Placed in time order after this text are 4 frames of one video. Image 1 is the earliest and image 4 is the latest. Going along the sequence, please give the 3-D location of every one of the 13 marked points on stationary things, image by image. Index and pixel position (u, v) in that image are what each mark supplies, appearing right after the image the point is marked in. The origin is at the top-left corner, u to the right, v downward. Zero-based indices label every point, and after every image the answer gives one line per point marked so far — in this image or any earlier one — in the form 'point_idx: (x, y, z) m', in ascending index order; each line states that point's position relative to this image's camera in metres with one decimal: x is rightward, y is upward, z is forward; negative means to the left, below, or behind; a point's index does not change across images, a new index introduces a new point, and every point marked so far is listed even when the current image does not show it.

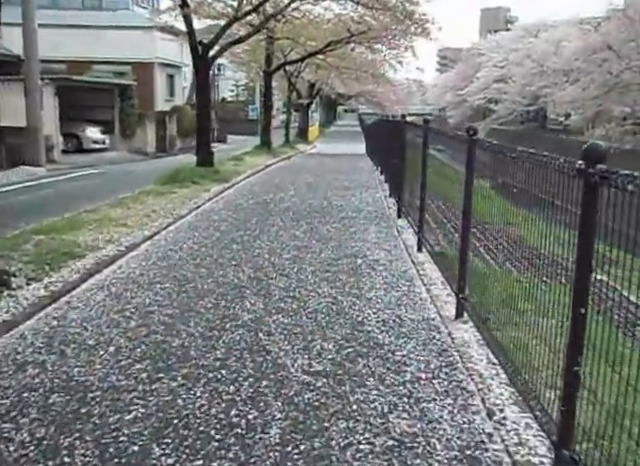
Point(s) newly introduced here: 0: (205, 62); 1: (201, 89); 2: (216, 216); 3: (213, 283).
0: (-2.5, +3.7, +15.0) m
1: (-2.6, +3.1, +15.0) m
2: (-1.5, +0.2, +10.0) m
3: (-1.0, -0.4, +6.4) m
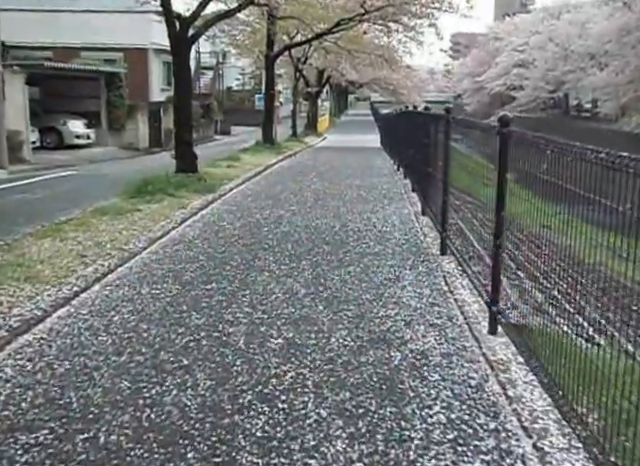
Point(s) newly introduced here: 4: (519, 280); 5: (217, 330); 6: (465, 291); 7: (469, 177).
0: (-2.4, +3.4, +12.1) m
1: (-2.5, +2.7, +12.1) m
2: (-1.4, -0.2, +7.1) m
3: (-0.9, -0.9, +3.5) m
4: (+1.3, -0.4, +4.0) m
5: (-0.7, -0.7, +4.8) m
6: (+1.2, -0.4, +5.7) m
7: (+1.3, +0.5, +6.2) m
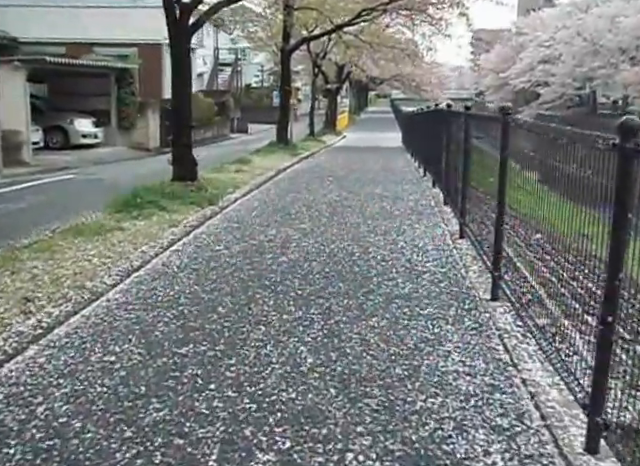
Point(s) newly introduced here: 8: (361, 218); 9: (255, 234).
0: (-2.1, +3.1, +10.6) m
1: (-2.2, +2.5, +10.6) m
2: (-1.3, -0.5, +5.6) m
3: (-0.9, -1.2, +2.0) m
4: (+1.3, -0.7, +2.5) m
5: (-0.7, -0.9, +3.3) m
6: (+1.3, -0.7, +4.2) m
7: (+1.4, +0.2, +4.7) m
8: (+0.5, +0.2, +8.7) m
9: (-0.7, 0.0, +7.6) m
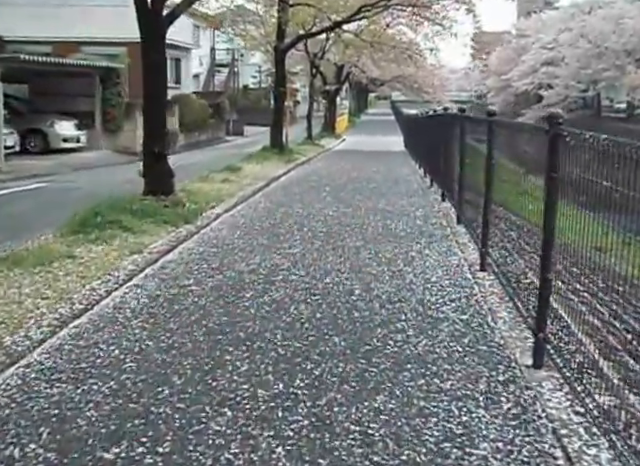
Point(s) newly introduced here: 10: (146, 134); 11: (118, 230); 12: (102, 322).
0: (-2.1, +2.9, +9.4) m
1: (-2.2, +2.2, +9.4) m
2: (-1.4, -0.7, +4.4) m
3: (-1.0, -1.5, +0.7) m
4: (+1.2, -1.0, +1.2) m
5: (-0.7, -1.2, +2.0) m
6: (+1.2, -1.0, +2.9) m
7: (+1.4, -0.1, +3.4) m
8: (+0.5, -0.1, +7.4) m
9: (-0.8, -0.3, +6.3) m
10: (-2.5, +1.4, +9.5) m
11: (-2.1, 0.0, +7.2) m
12: (-1.5, -0.6, +4.8) m
